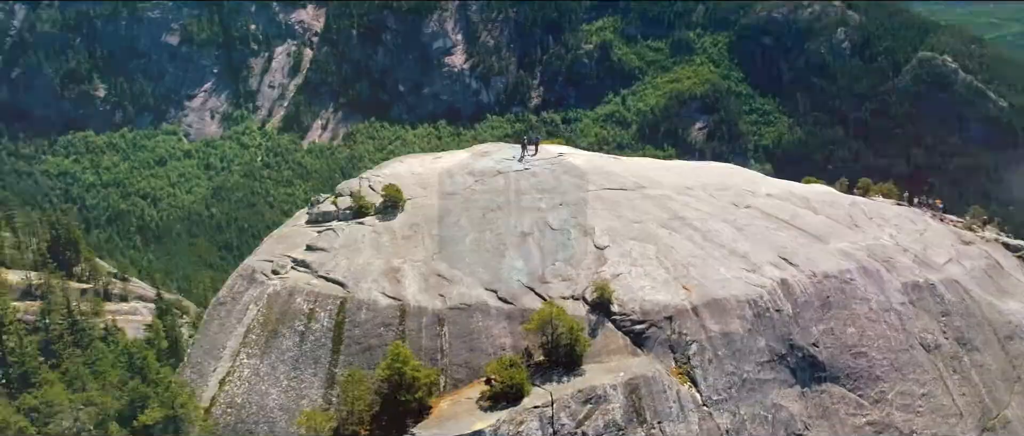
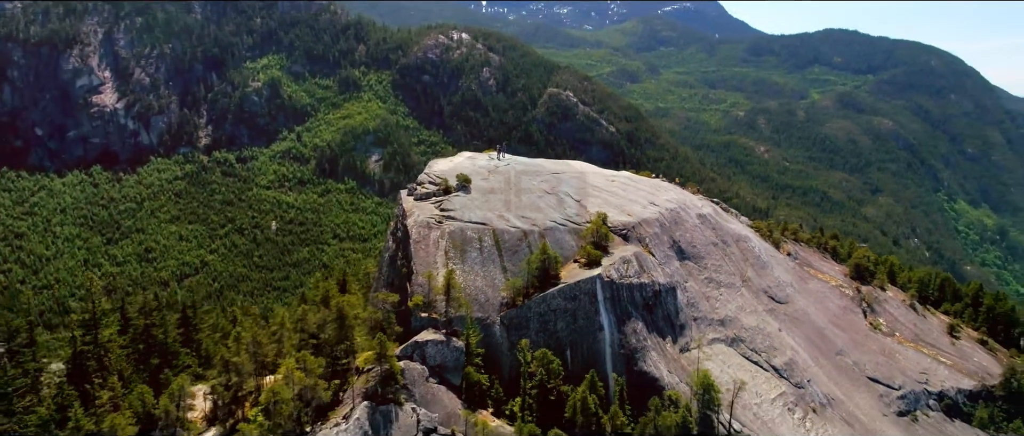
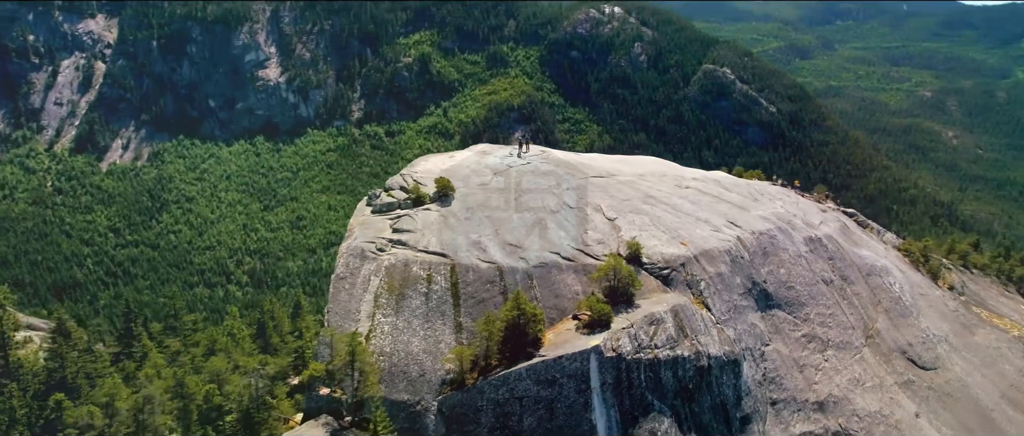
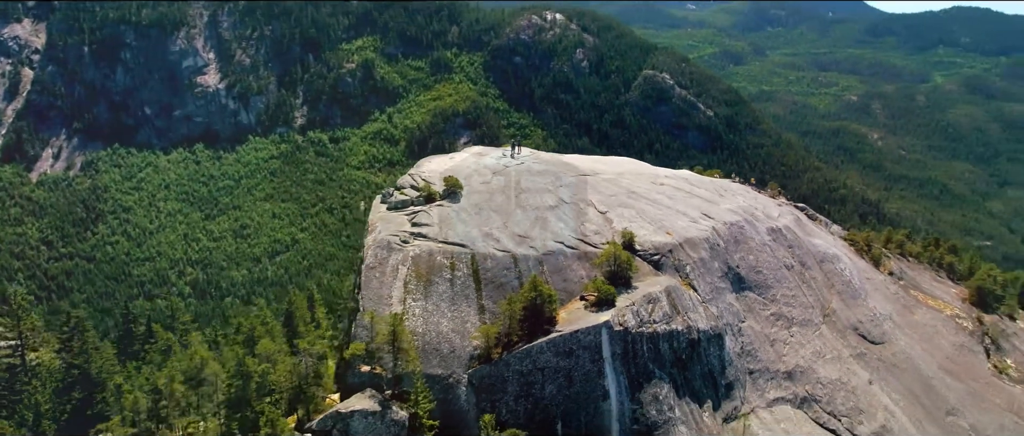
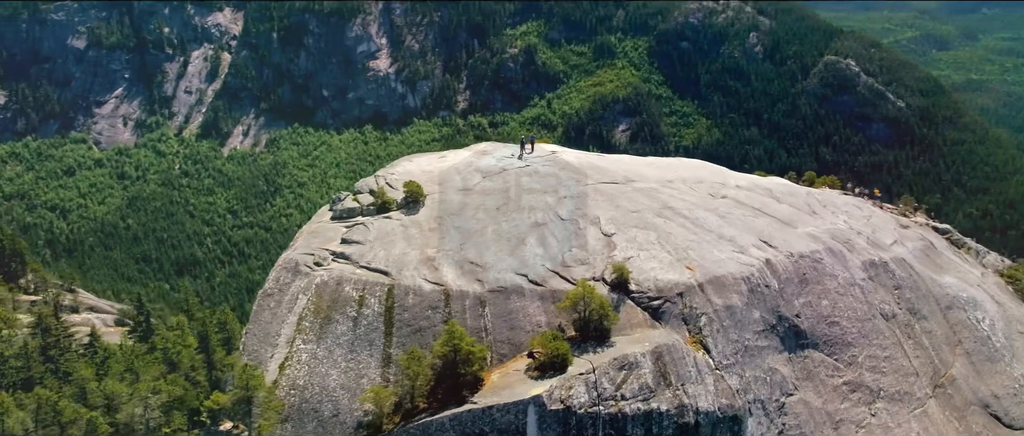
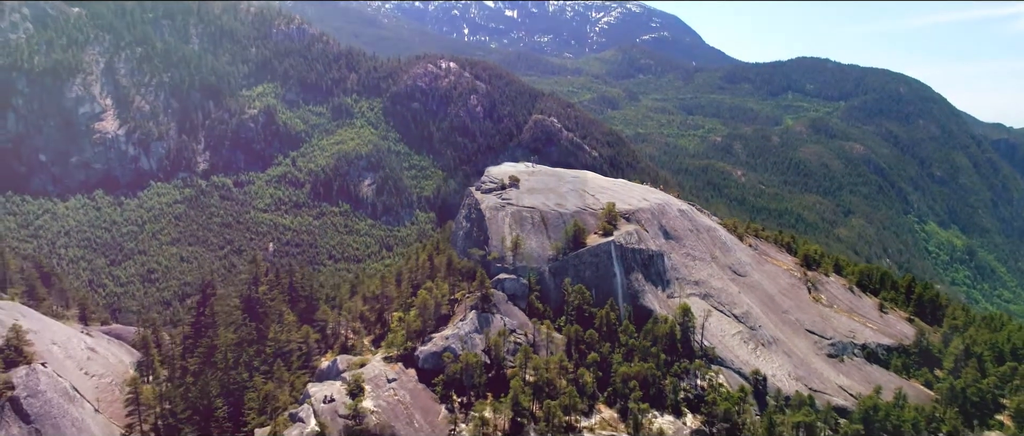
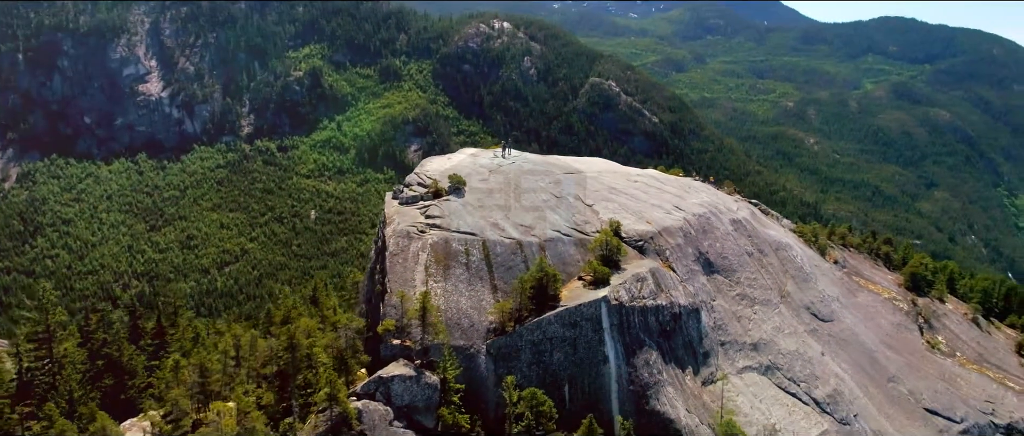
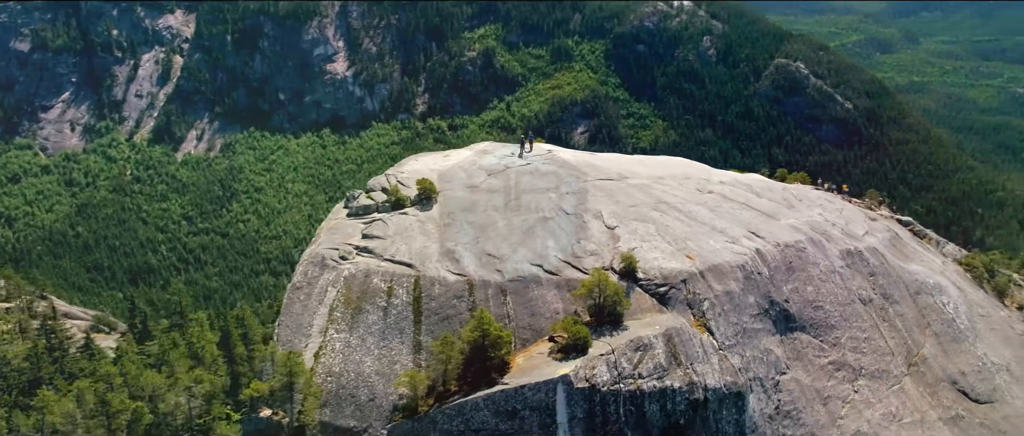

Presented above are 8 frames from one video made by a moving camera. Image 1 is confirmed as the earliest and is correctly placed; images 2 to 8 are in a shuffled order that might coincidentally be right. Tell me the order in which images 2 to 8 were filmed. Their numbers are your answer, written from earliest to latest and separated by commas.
5, 8, 3, 4, 7, 2, 6
